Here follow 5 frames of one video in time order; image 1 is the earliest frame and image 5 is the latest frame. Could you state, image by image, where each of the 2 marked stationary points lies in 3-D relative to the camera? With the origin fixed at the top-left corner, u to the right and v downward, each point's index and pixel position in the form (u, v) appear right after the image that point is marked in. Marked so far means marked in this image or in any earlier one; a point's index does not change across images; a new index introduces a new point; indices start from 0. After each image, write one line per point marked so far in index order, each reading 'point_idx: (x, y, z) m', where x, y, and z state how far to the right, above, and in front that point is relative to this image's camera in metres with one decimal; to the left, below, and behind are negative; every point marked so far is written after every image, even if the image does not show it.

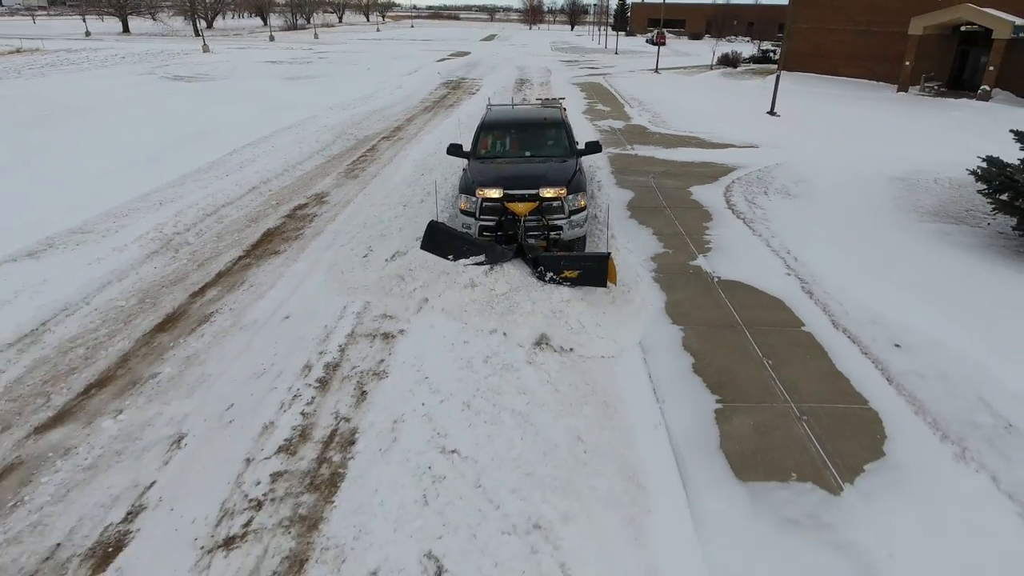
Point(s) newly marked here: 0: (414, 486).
0: (-0.6, -1.2, +3.7) m
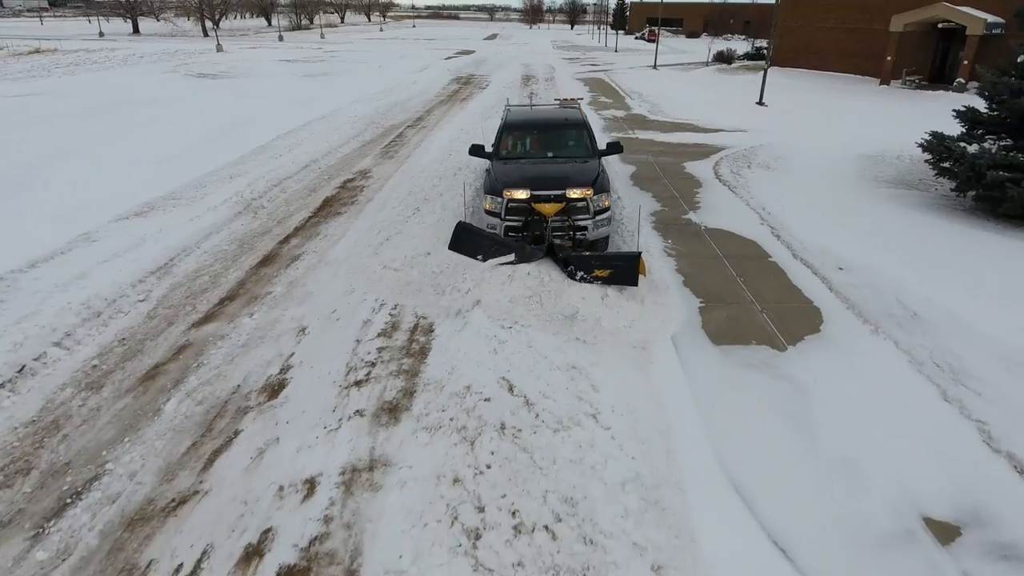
0: (-0.2, -0.5, +5.2) m
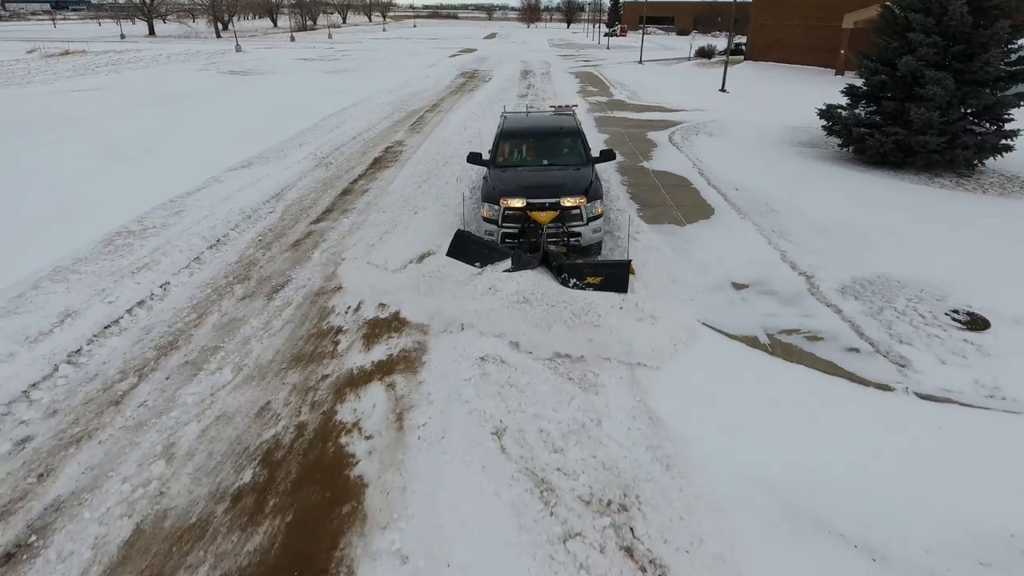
0: (-0.2, +0.9, +8.5) m
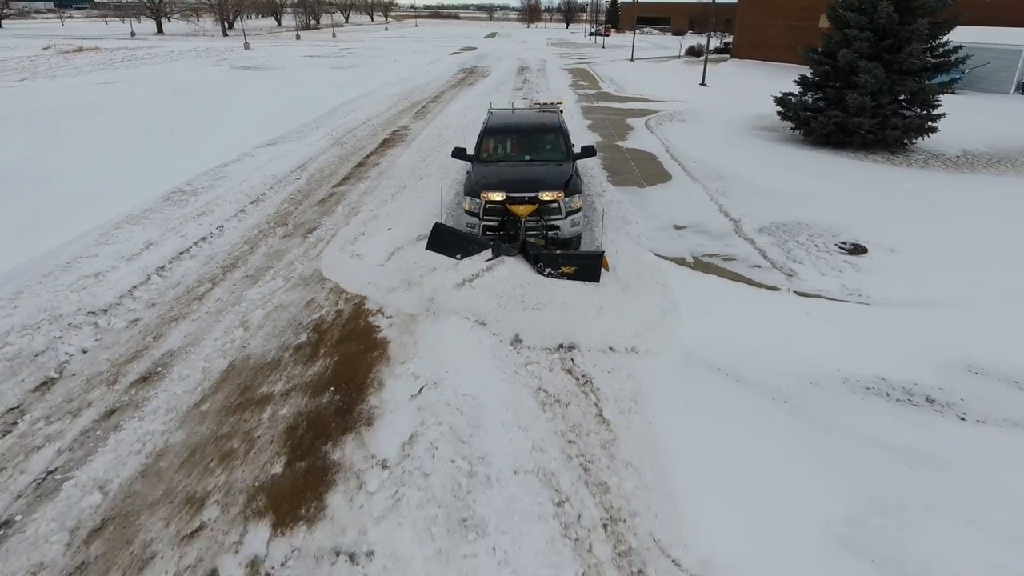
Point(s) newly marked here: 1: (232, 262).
0: (-0.3, +1.7, +10.3) m
1: (-3.6, +0.3, +8.0) m
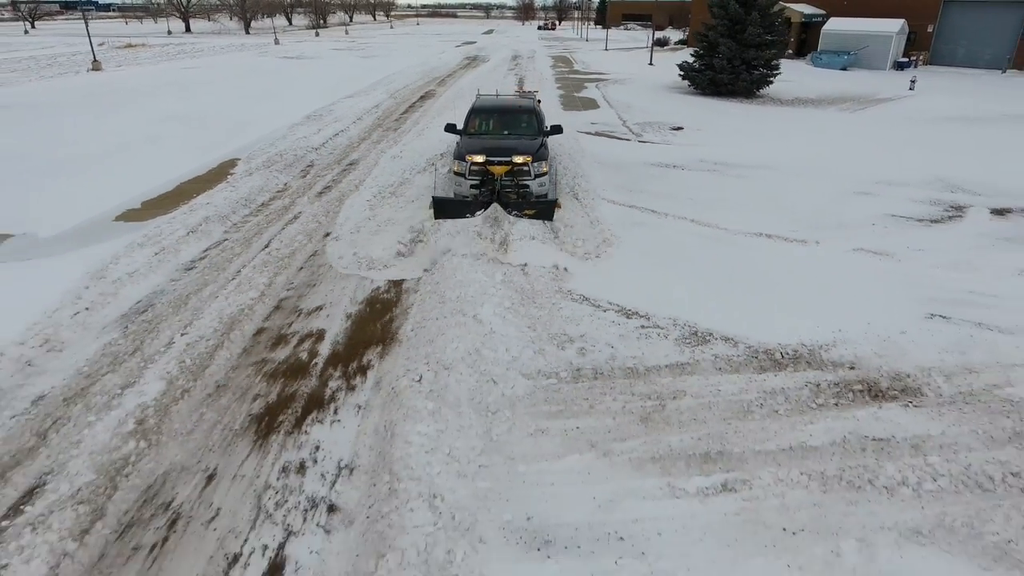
0: (-0.5, +5.2, +18.1) m
1: (-3.7, +3.8, +15.7) m
